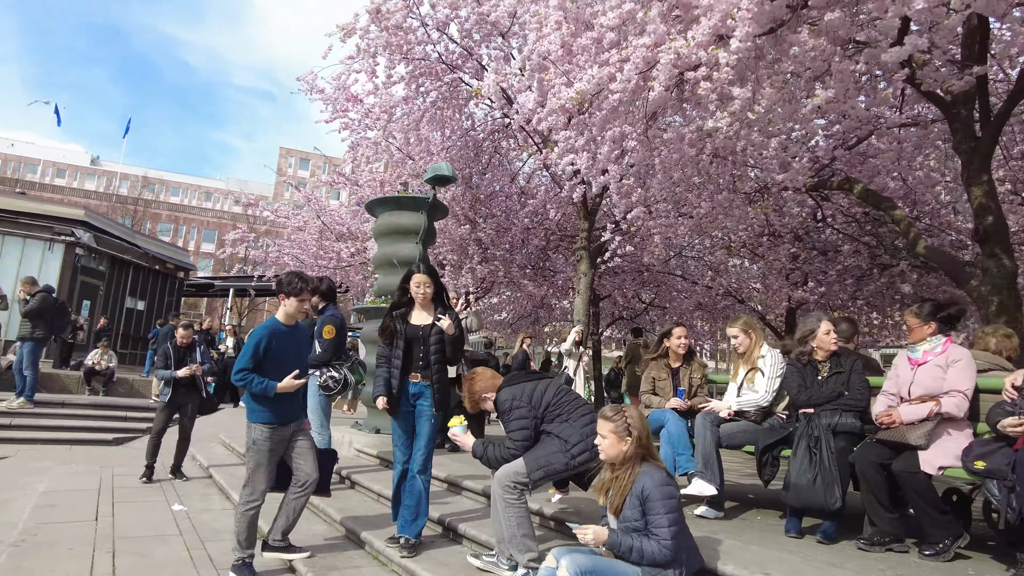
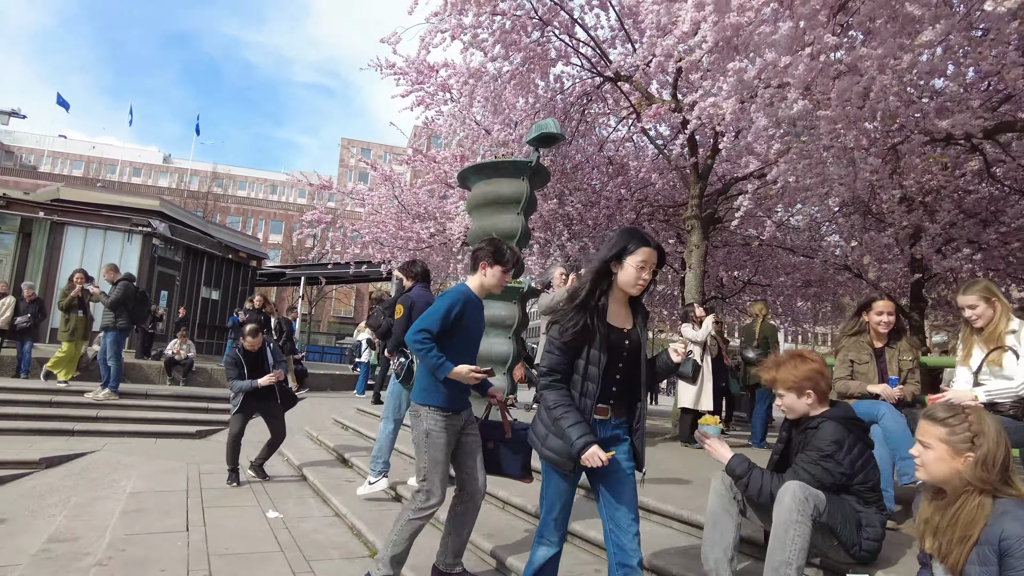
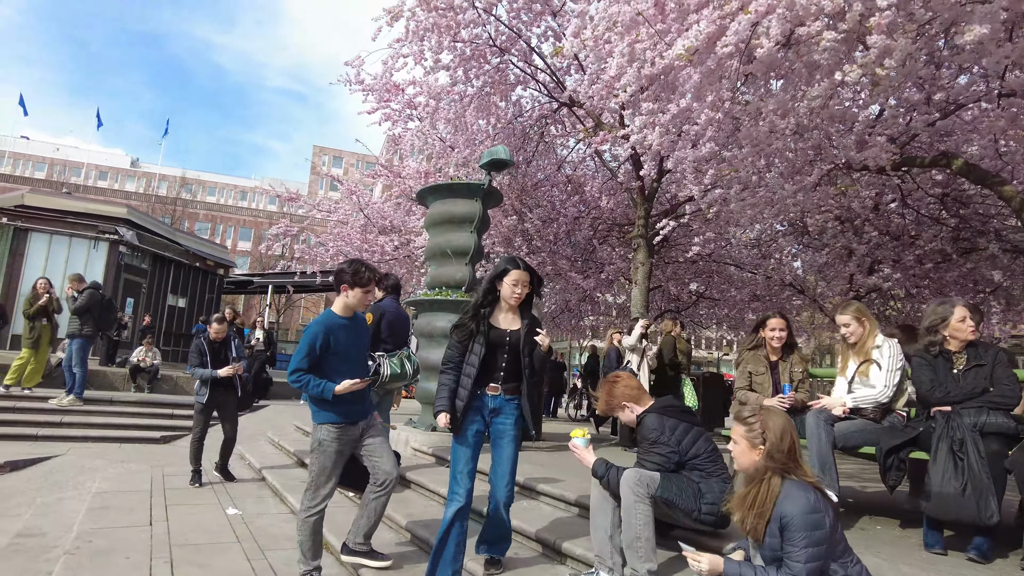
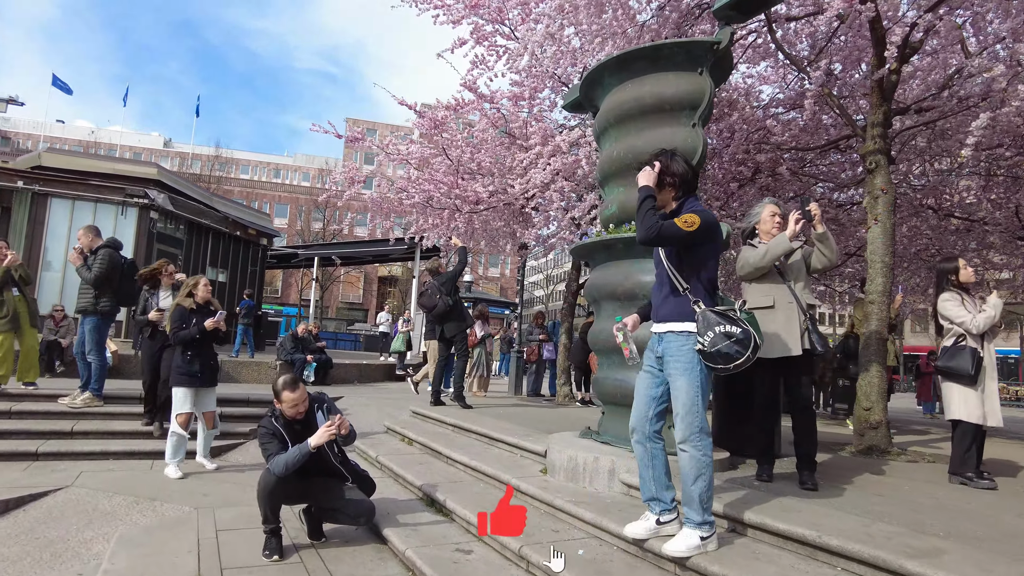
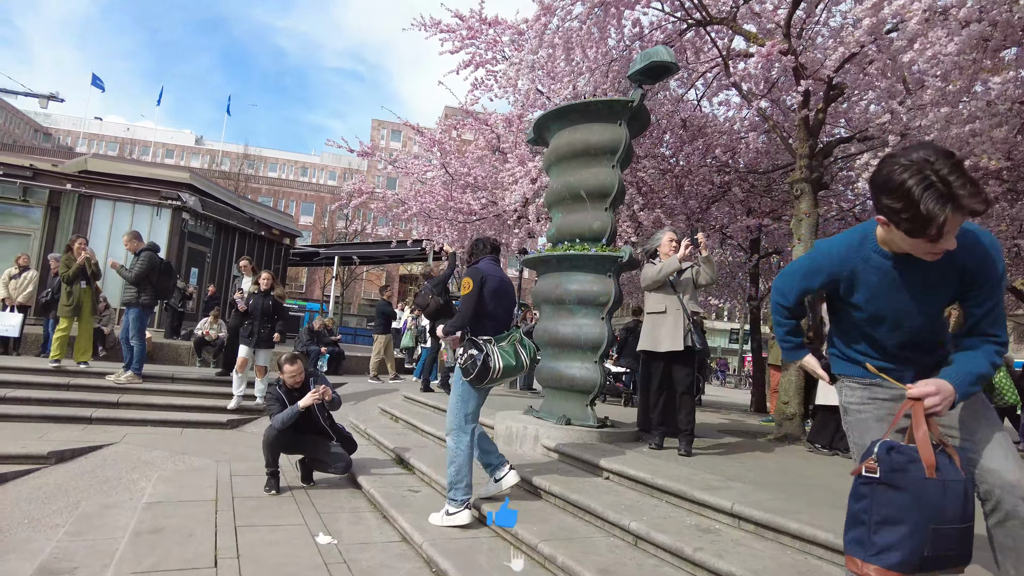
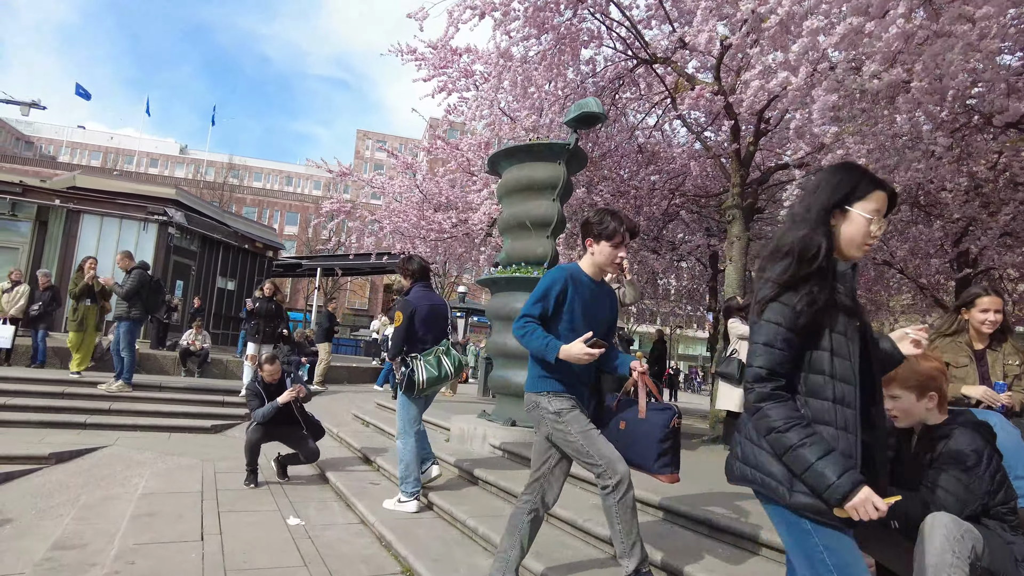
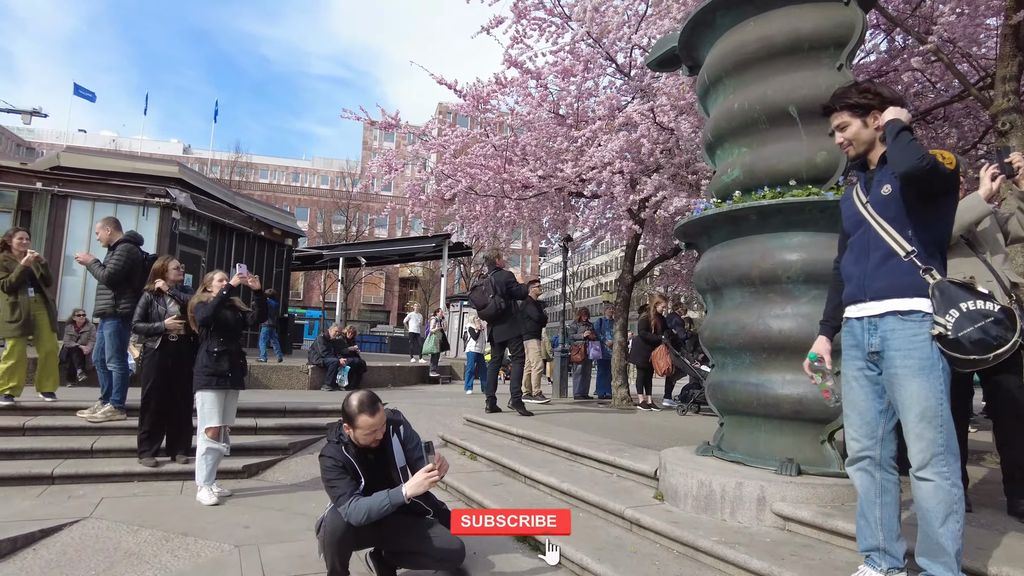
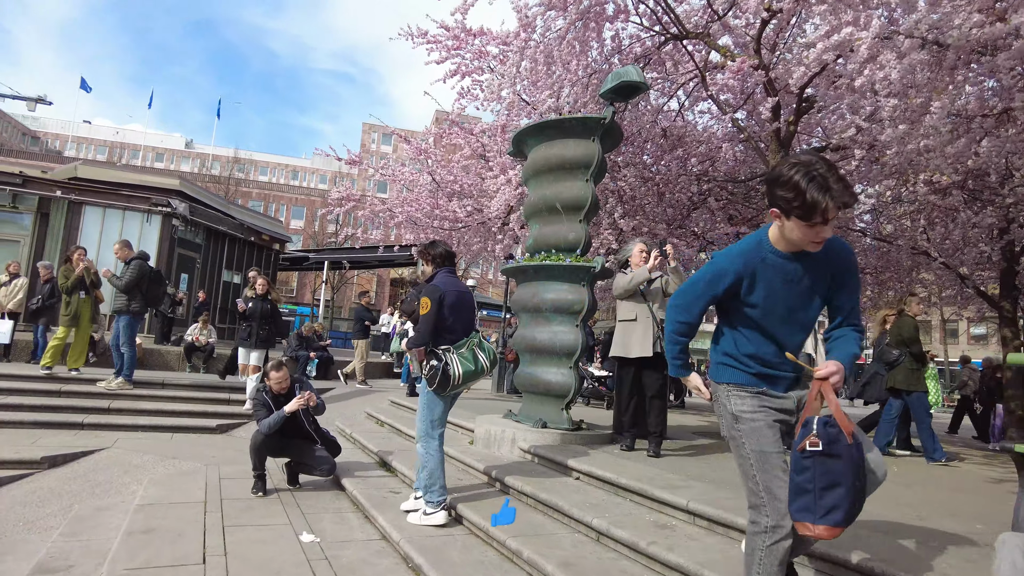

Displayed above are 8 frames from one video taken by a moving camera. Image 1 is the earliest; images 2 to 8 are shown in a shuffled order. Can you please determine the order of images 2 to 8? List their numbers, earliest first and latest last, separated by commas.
3, 2, 6, 8, 5, 4, 7
